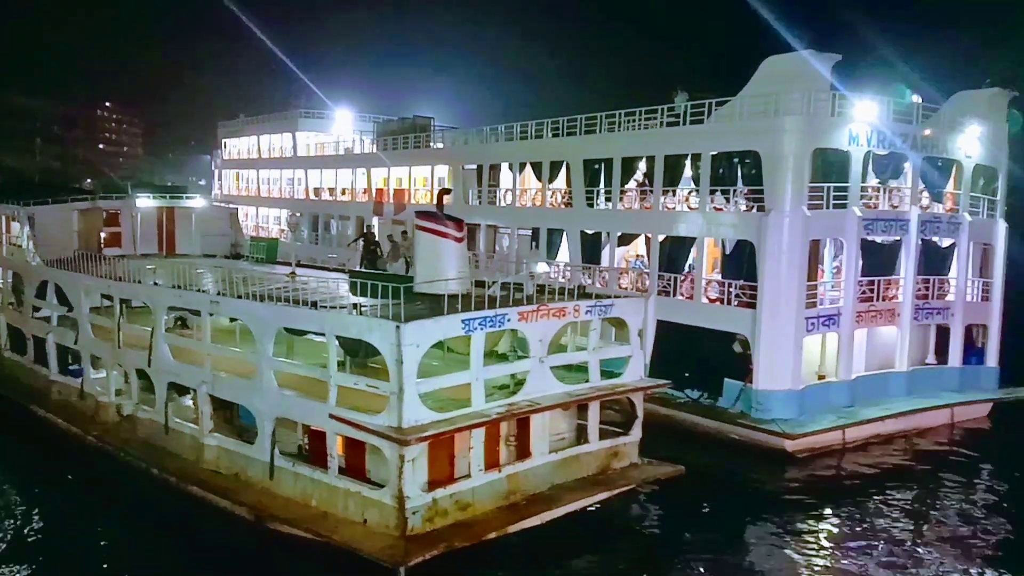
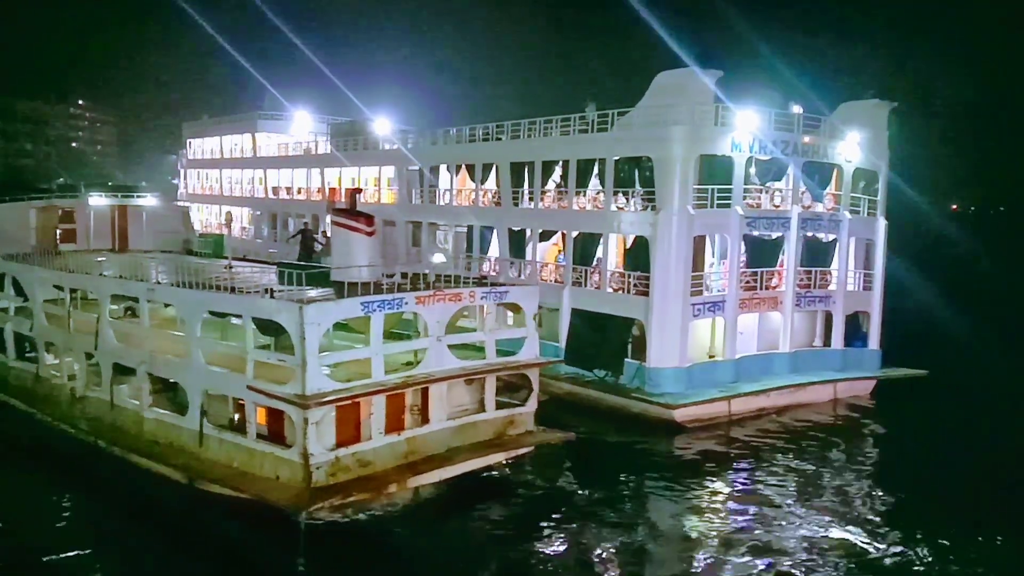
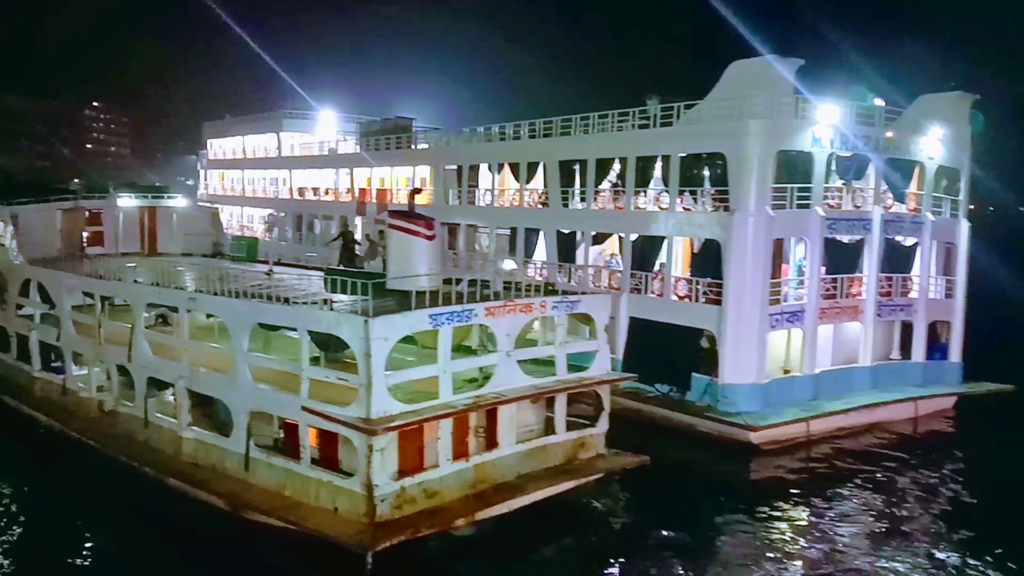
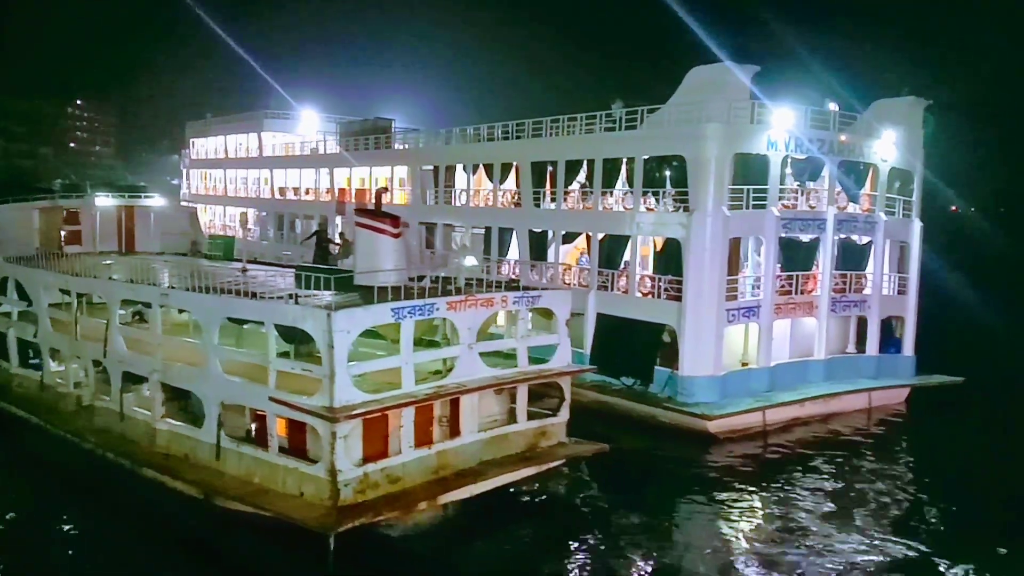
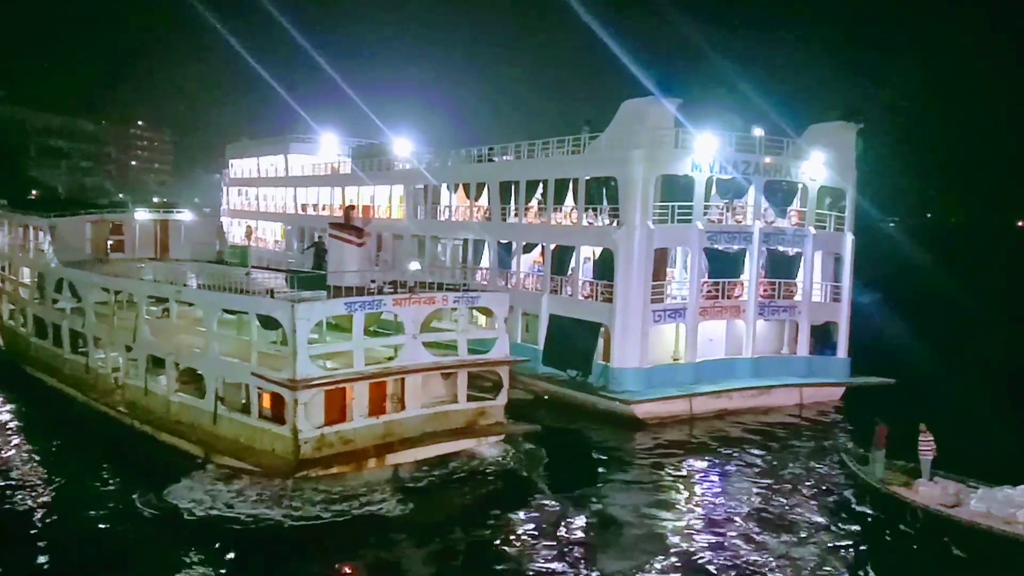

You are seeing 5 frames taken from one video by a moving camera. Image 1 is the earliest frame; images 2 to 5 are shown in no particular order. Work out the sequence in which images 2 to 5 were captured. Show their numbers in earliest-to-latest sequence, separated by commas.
3, 4, 2, 5
